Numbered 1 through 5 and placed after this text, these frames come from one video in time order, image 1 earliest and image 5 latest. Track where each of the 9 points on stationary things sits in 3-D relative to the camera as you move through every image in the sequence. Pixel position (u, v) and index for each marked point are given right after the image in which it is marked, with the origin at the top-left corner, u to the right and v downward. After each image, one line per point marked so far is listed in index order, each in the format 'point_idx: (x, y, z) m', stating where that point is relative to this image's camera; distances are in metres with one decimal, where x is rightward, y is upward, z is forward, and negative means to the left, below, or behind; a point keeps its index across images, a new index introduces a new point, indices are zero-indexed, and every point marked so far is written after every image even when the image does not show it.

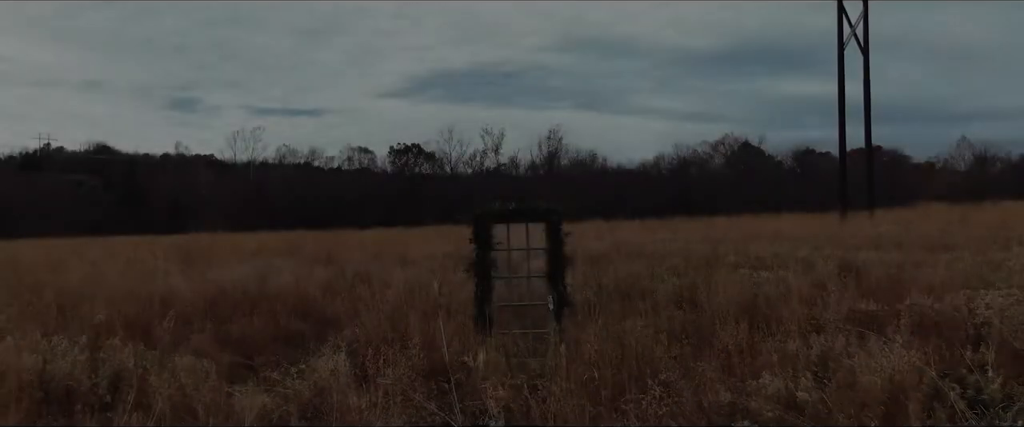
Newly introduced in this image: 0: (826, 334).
0: (+2.3, -0.9, +4.5) m
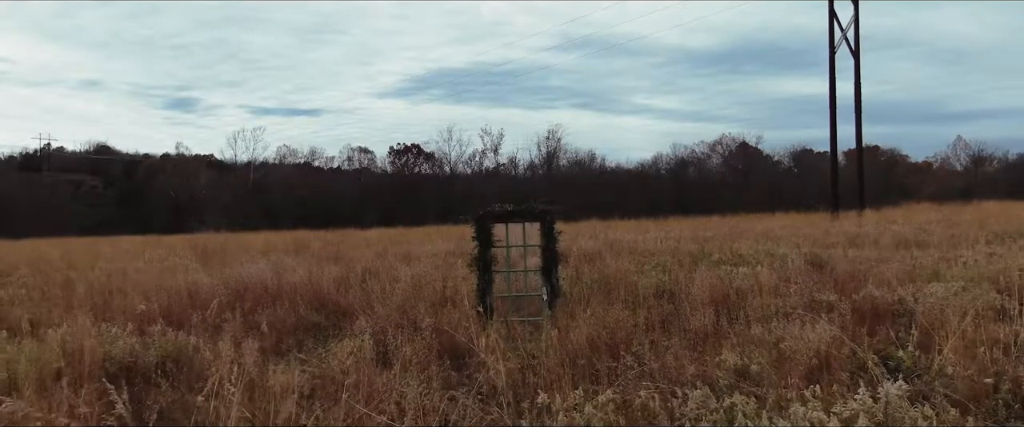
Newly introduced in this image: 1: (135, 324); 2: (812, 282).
0: (+2.3, -0.9, +5.2) m
1: (-4.0, -1.2, +6.6) m
2: (+3.4, -0.8, +6.8) m
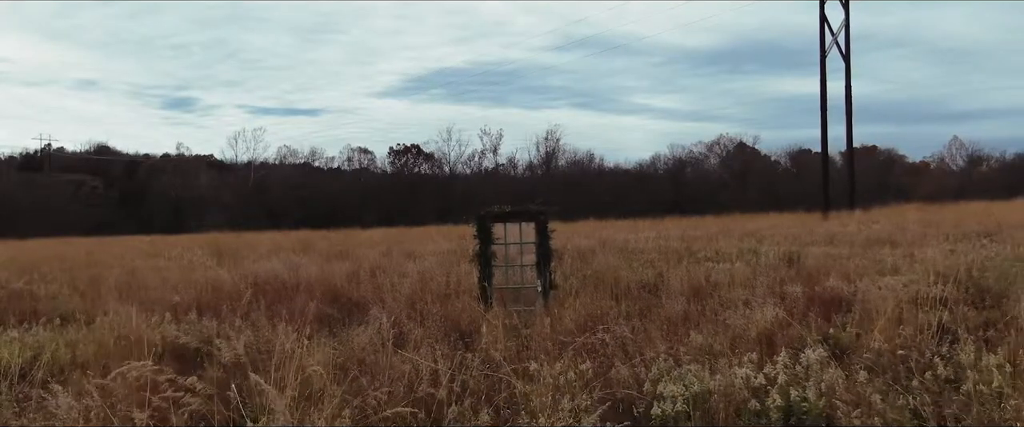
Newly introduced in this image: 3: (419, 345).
0: (+2.3, -0.9, +6.0) m
1: (-4.1, -1.2, +7.3) m
2: (+3.3, -0.8, +7.6) m
3: (-0.8, -1.1, +5.1) m
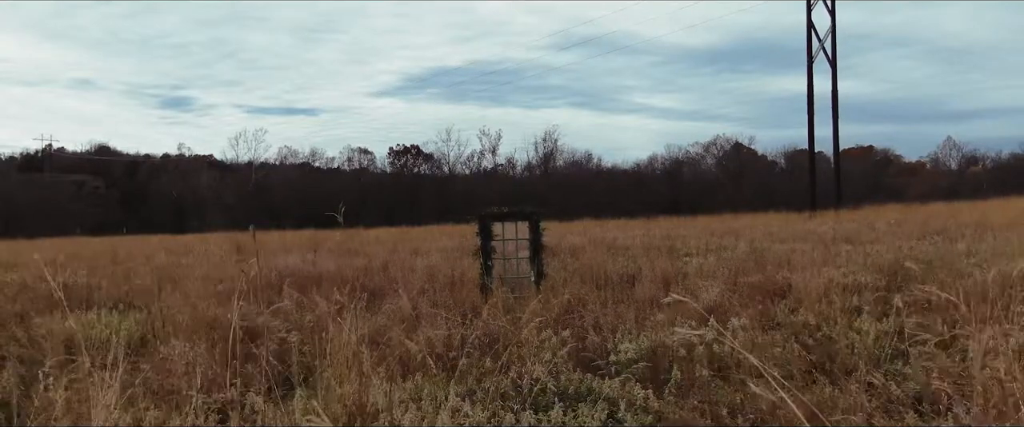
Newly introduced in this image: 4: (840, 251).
0: (+2.2, -0.9, +7.2) m
1: (-4.1, -1.2, +8.5) m
2: (+3.3, -0.8, +8.8) m
3: (-0.9, -1.1, +6.2) m
4: (+5.5, -0.6, +10.5) m
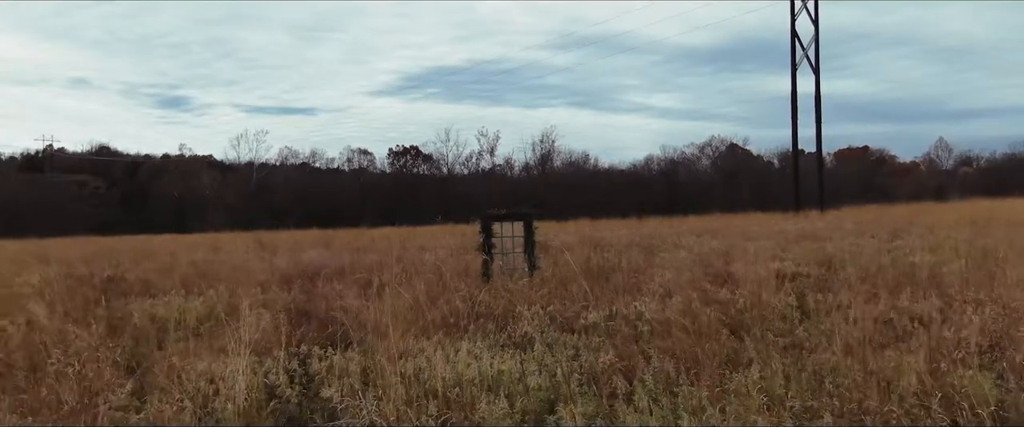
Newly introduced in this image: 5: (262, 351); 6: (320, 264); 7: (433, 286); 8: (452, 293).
0: (+2.2, -0.9, +8.8) m
1: (-4.1, -1.2, +10.1) m
2: (+3.3, -0.8, +10.4) m
3: (-0.9, -1.1, +7.8) m
4: (+5.5, -0.7, +12.1) m
5: (-2.3, -1.3, +5.7) m
6: (-3.7, -1.1, +12.6) m
7: (-1.1, -1.1, +8.7) m
8: (-0.7, -1.1, +7.9) m
